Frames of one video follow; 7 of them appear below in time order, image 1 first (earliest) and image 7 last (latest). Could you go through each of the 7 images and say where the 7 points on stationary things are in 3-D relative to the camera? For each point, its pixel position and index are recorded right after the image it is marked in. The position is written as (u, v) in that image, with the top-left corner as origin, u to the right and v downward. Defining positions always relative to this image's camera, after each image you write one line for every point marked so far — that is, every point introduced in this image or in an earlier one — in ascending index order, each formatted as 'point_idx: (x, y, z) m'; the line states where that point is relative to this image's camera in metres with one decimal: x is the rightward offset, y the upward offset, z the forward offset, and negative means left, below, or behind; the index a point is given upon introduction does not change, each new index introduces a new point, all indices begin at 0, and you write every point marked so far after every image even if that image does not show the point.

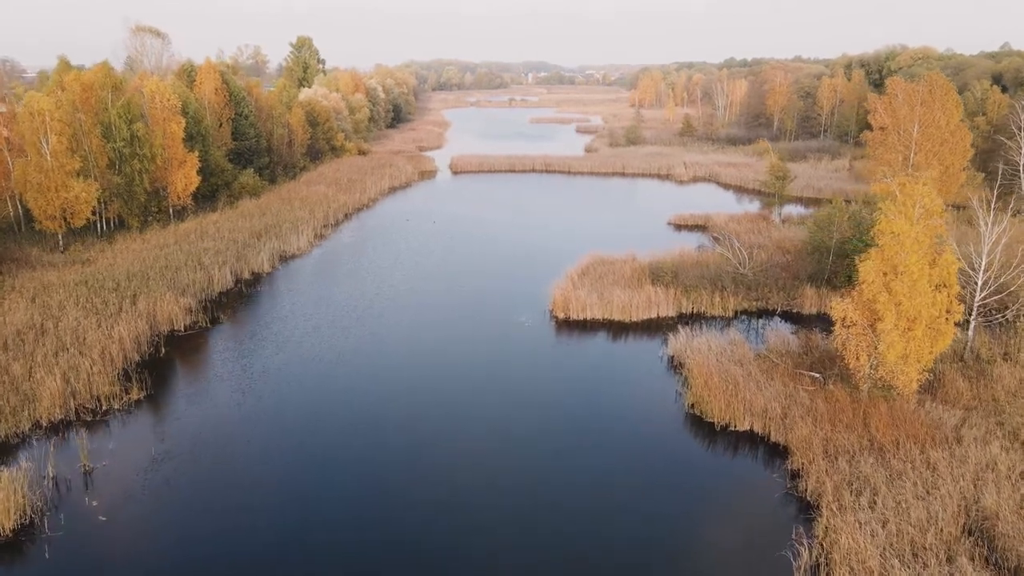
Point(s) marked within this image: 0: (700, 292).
0: (+5.2, -0.1, +18.3) m
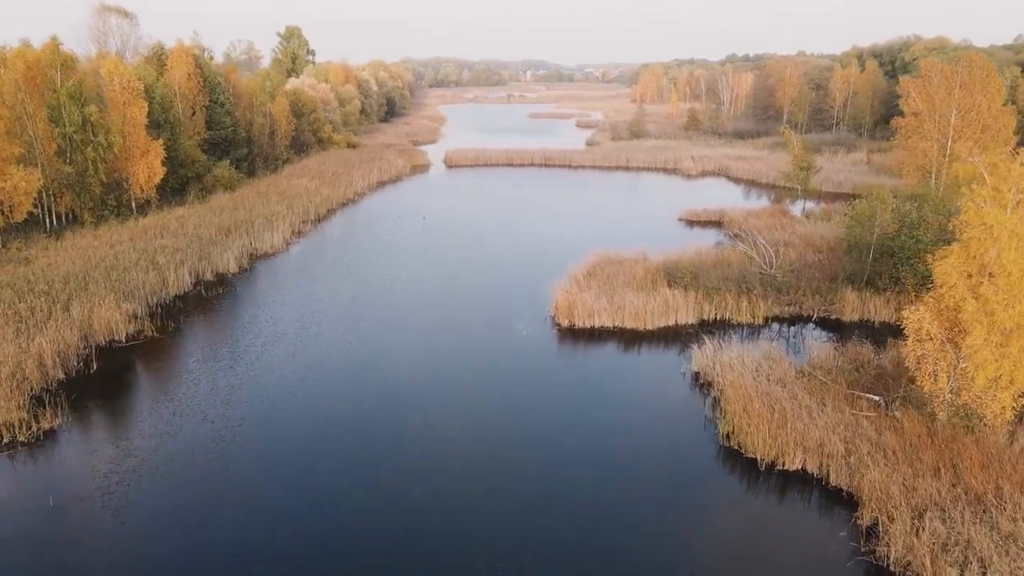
0: (+5.1, -0.2, +15.9) m
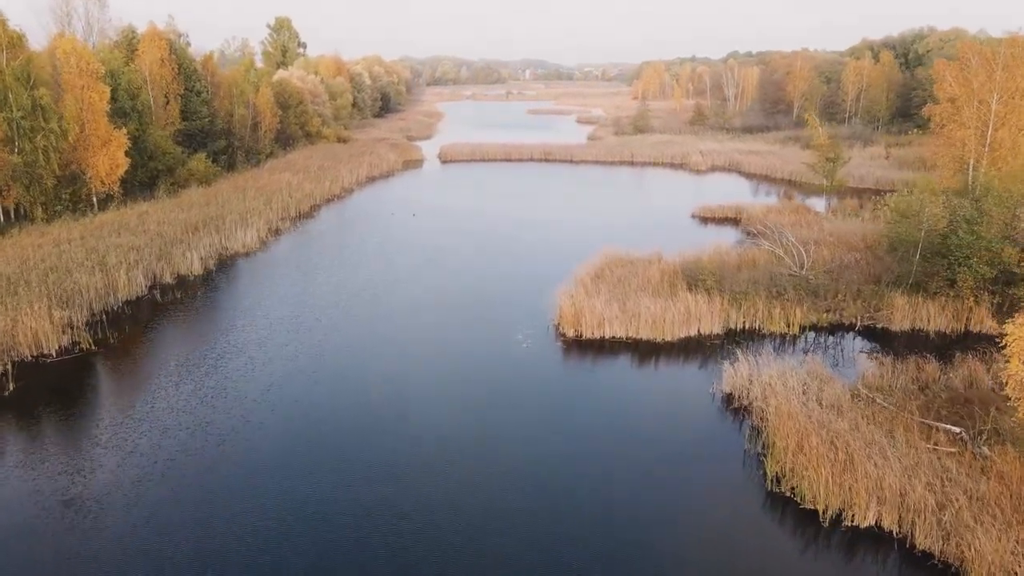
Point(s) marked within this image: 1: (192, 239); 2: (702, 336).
0: (+5.1, -0.2, +13.9) m
1: (-8.9, +1.4, +18.7) m
2: (+3.8, -1.0, +13.4) m
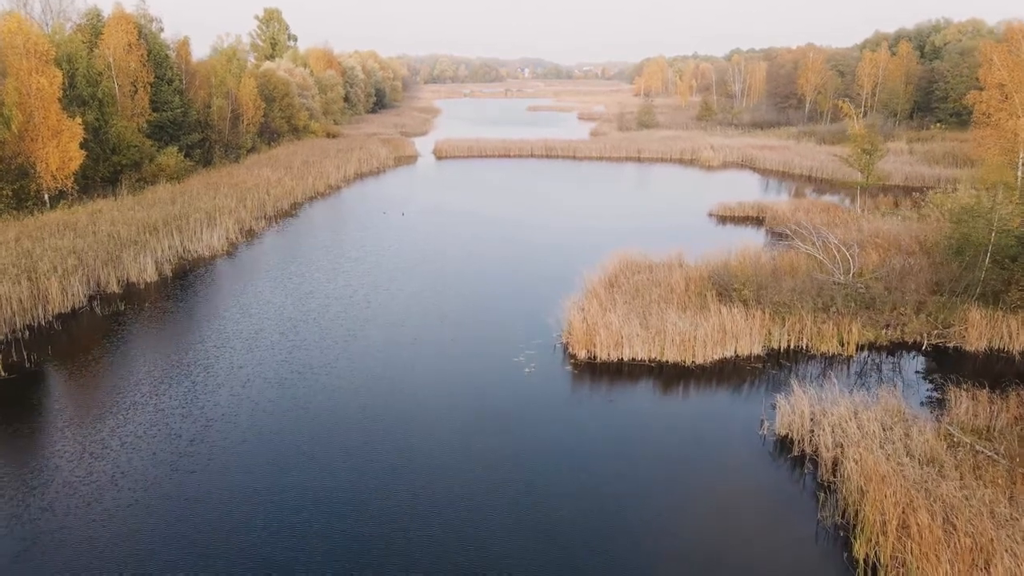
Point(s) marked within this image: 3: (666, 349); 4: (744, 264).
0: (+5.1, -0.4, +11.7) m
1: (-8.9, +1.2, +16.5) m
2: (+3.8, -1.2, +11.2) m
3: (+2.5, -1.0, +11.1) m
4: (+4.9, +0.5, +14.0) m
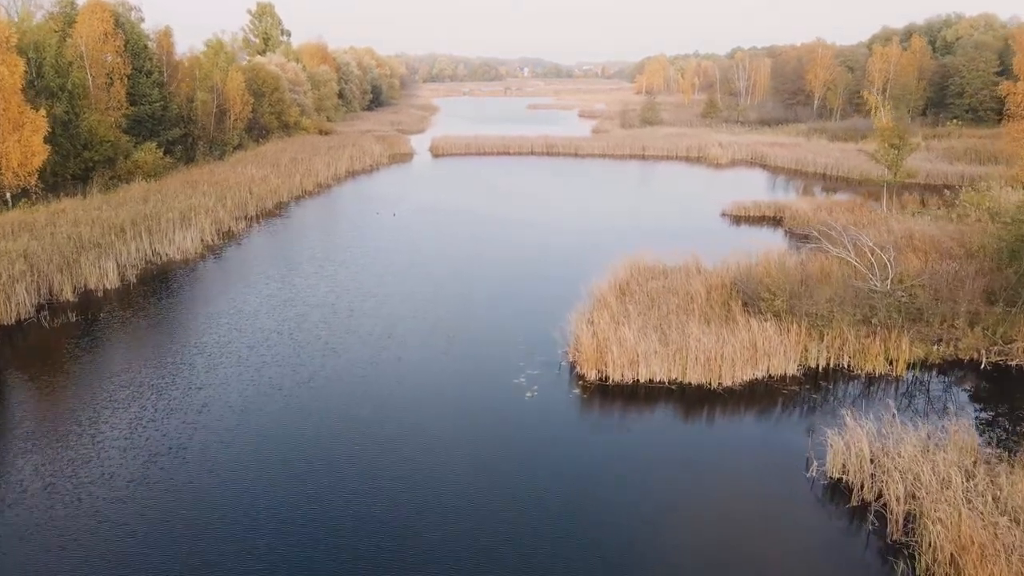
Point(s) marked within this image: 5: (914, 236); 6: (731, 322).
0: (+5.0, -0.6, +10.2) m
1: (-9.0, +1.0, +15.0) m
2: (+3.8, -1.3, +9.7) m
3: (+2.5, -1.2, +9.6) m
4: (+4.9, +0.4, +12.6) m
5: (+8.6, +1.1, +14.4) m
6: (+3.4, -0.5, +10.4) m
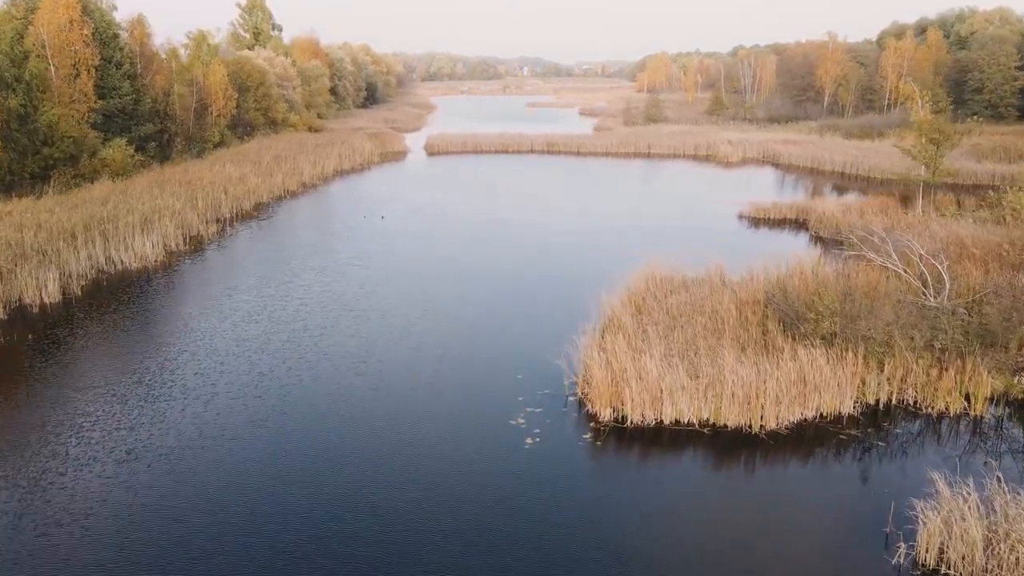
0: (+5.0, -0.8, +8.6) m
1: (-9.0, +0.8, +13.3) m
2: (+3.7, -1.6, +8.0) m
3: (+2.5, -1.4, +7.9) m
4: (+4.8, +0.1, +10.9) m
5: (+8.6, +0.9, +12.7) m
6: (+3.4, -0.8, +8.7) m
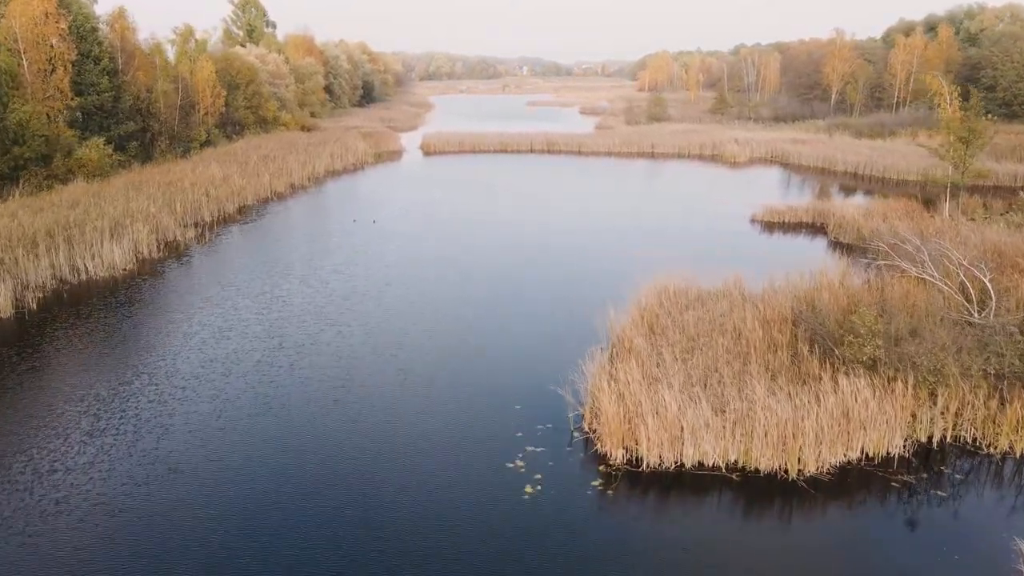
0: (+5.0, -1.1, +7.5) m
1: (-9.0, +0.6, +12.2) m
2: (+3.7, -1.8, +7.0) m
3: (+2.5, -1.6, +6.9) m
4: (+4.8, -0.1, +9.8) m
5: (+8.6, +0.6, +11.6) m
6: (+3.3, -1.0, +7.6) m
